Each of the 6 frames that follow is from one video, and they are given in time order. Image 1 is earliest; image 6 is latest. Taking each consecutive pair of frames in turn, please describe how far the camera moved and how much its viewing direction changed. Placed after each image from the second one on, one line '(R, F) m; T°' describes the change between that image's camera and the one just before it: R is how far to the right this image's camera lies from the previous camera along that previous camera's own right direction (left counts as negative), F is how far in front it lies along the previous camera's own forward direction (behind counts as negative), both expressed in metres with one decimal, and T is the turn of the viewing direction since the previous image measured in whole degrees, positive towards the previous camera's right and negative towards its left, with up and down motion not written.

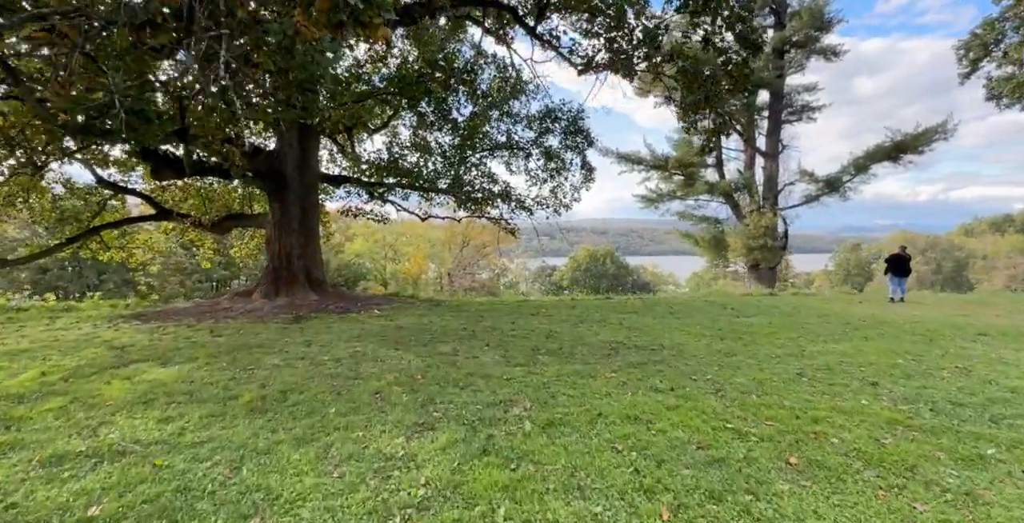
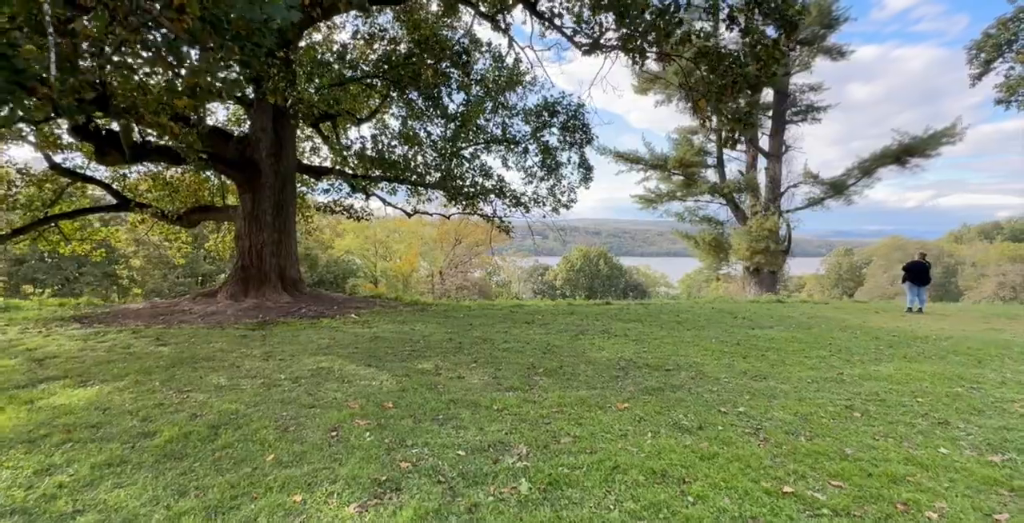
(0.0, +0.8) m; +1°
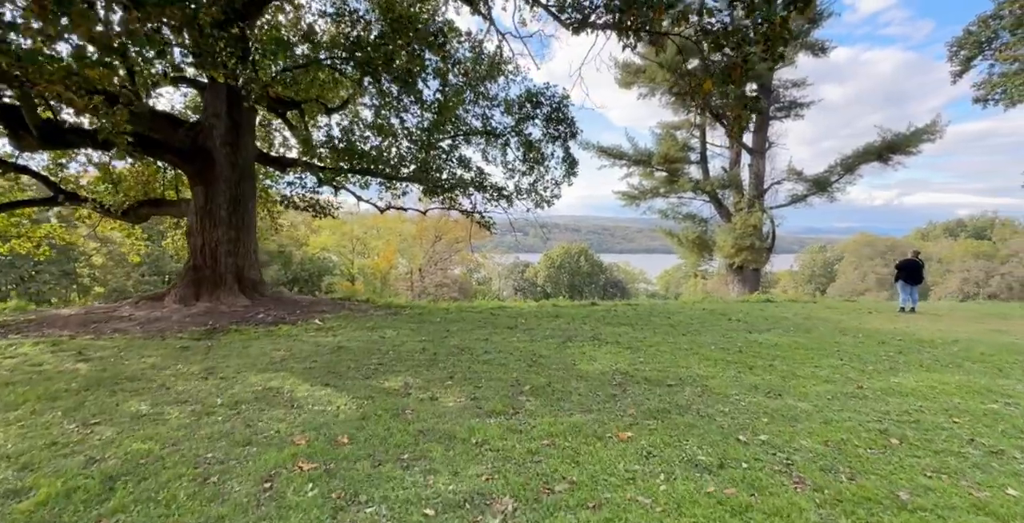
(0.0, +0.7) m; +2°
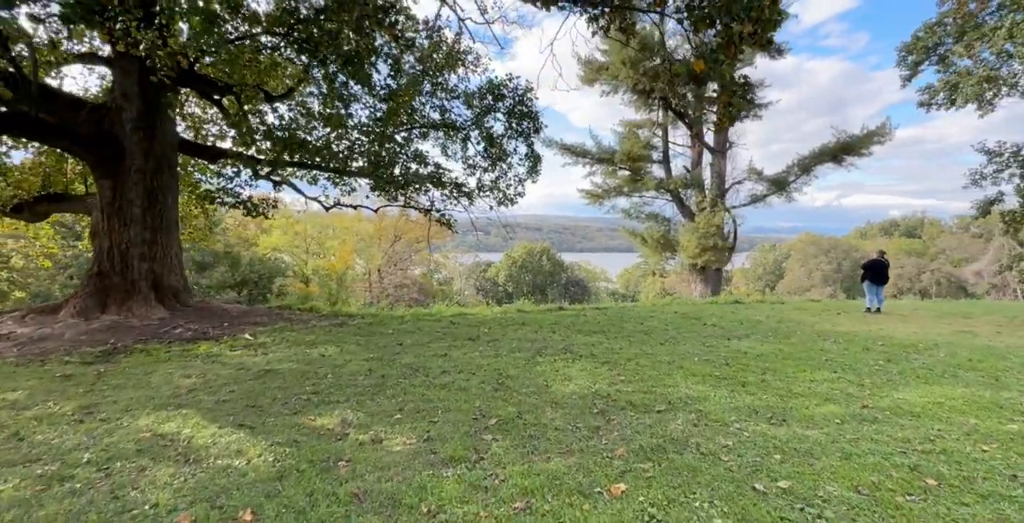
(0.0, +0.7) m; +5°
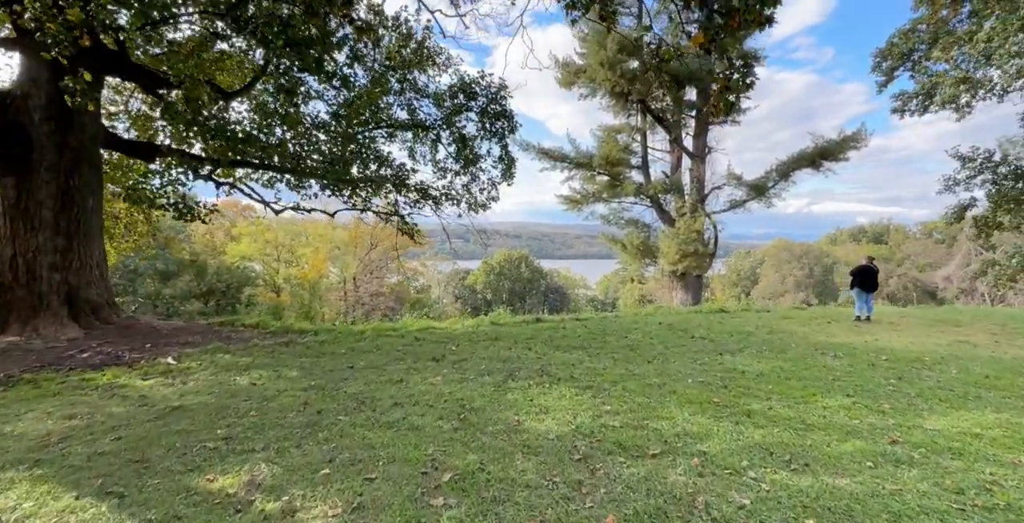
(+0.1, +0.7) m; +3°
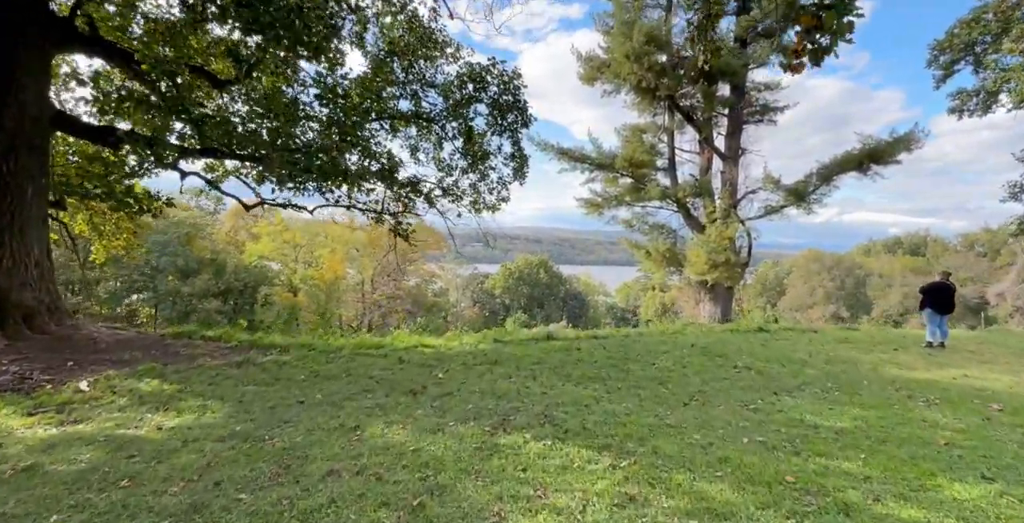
(+0.2, +1.2) m; -2°
